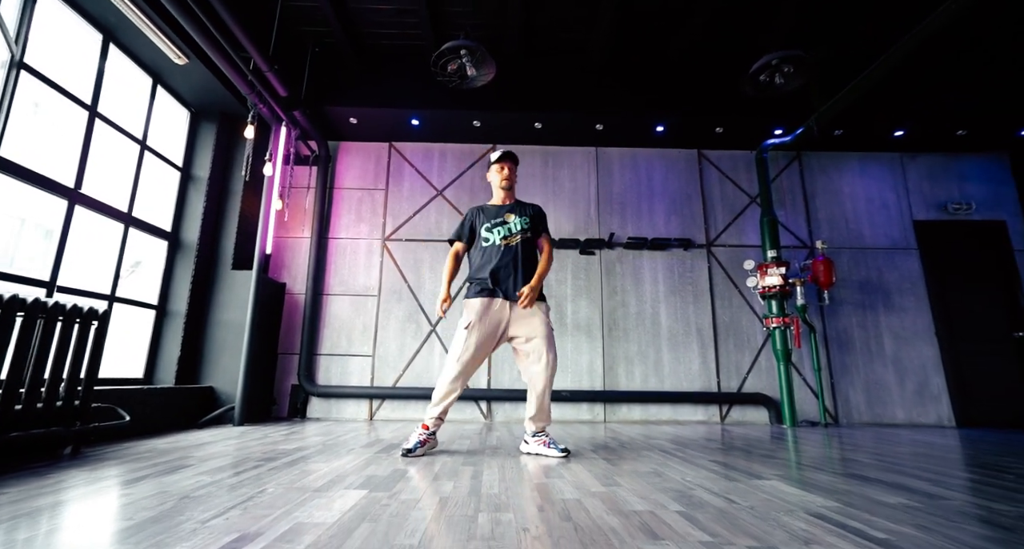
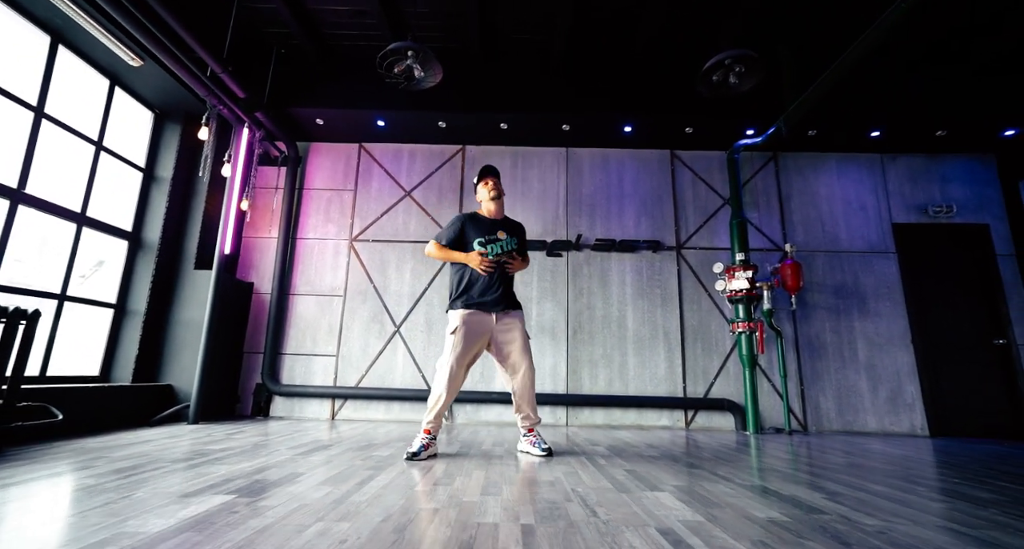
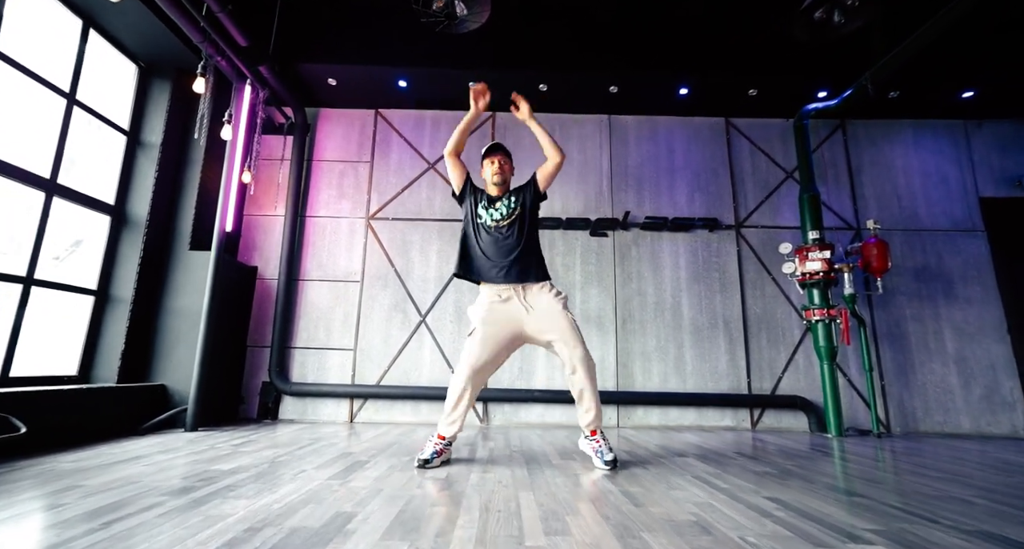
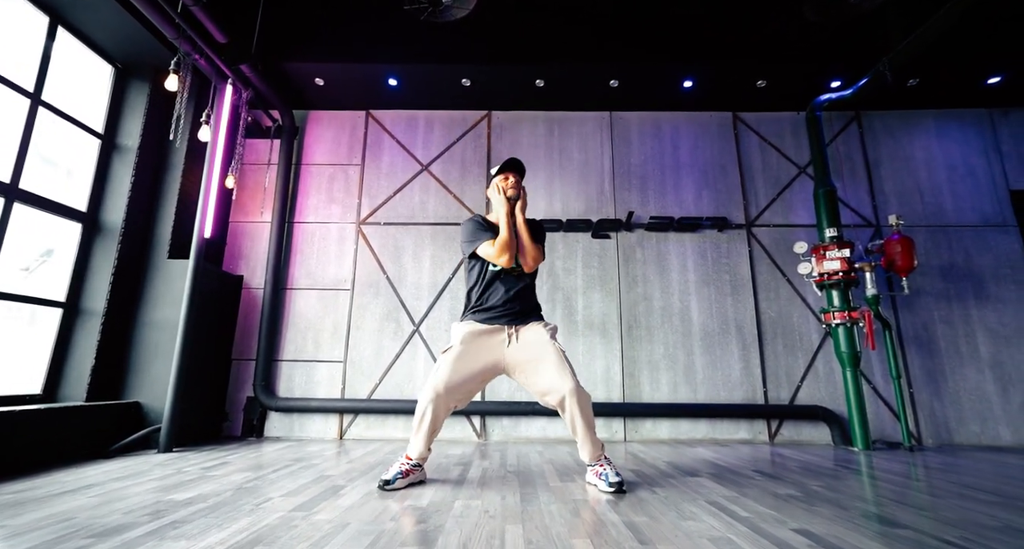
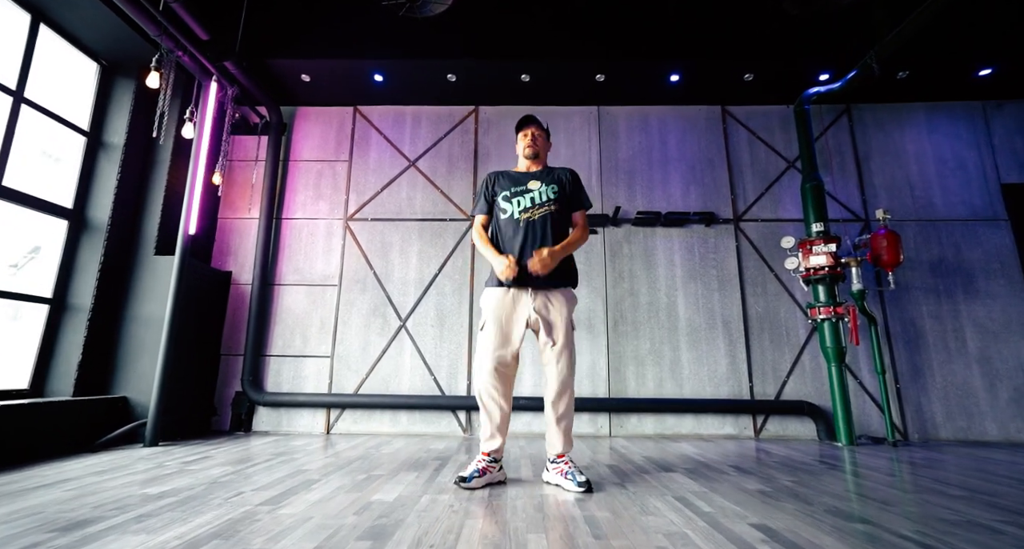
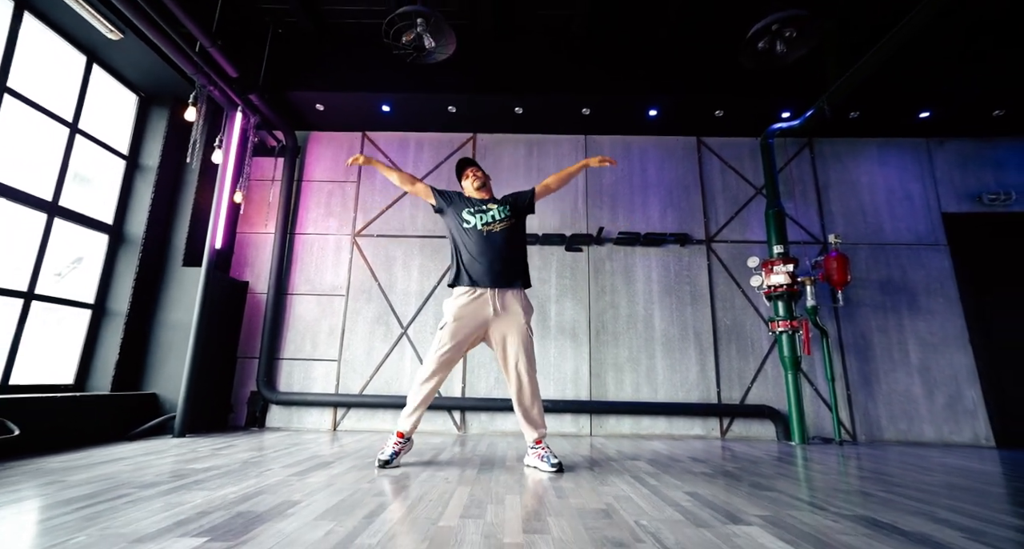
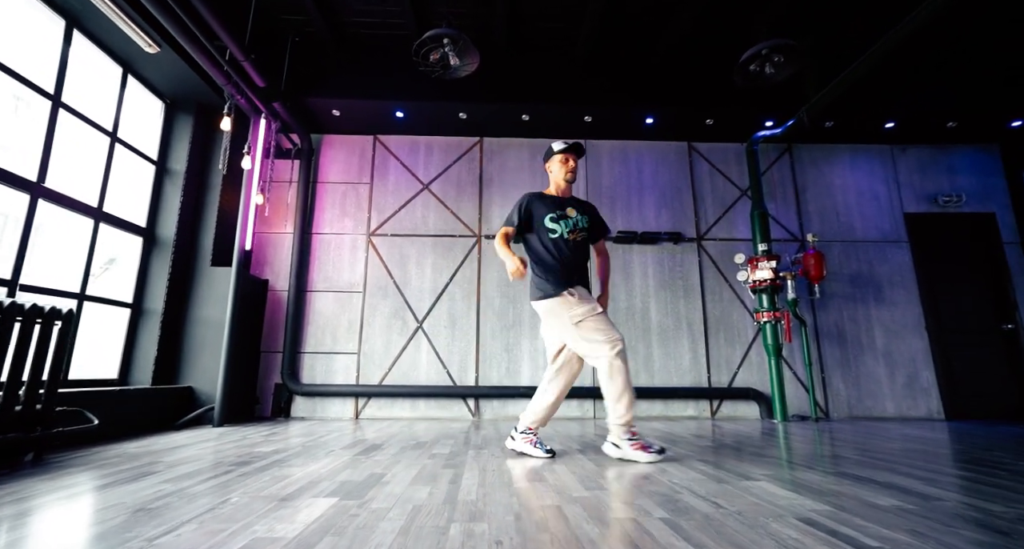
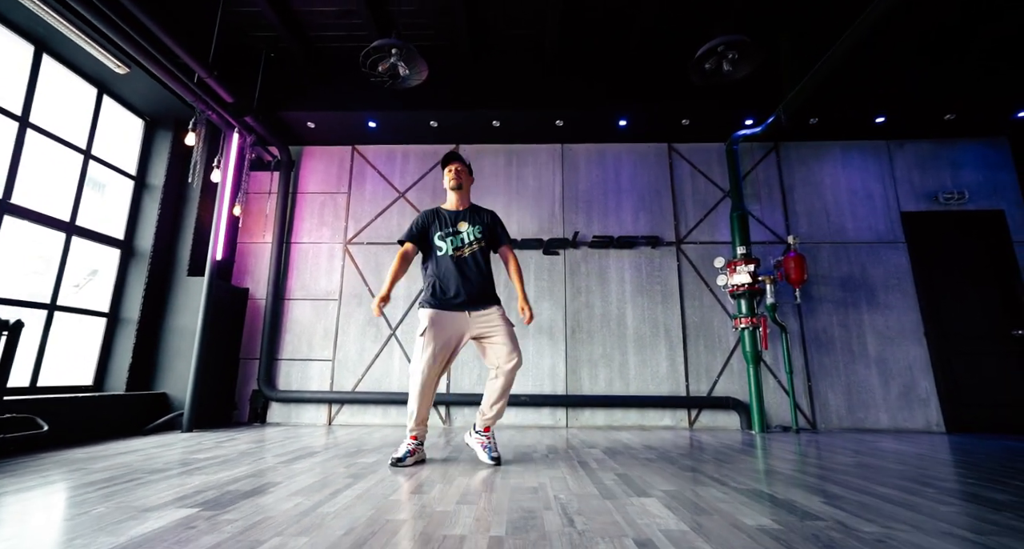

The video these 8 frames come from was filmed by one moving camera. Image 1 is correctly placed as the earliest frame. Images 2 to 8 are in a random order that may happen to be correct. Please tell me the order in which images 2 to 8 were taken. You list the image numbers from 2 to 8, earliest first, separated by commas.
7, 8, 2, 5, 6, 3, 4
